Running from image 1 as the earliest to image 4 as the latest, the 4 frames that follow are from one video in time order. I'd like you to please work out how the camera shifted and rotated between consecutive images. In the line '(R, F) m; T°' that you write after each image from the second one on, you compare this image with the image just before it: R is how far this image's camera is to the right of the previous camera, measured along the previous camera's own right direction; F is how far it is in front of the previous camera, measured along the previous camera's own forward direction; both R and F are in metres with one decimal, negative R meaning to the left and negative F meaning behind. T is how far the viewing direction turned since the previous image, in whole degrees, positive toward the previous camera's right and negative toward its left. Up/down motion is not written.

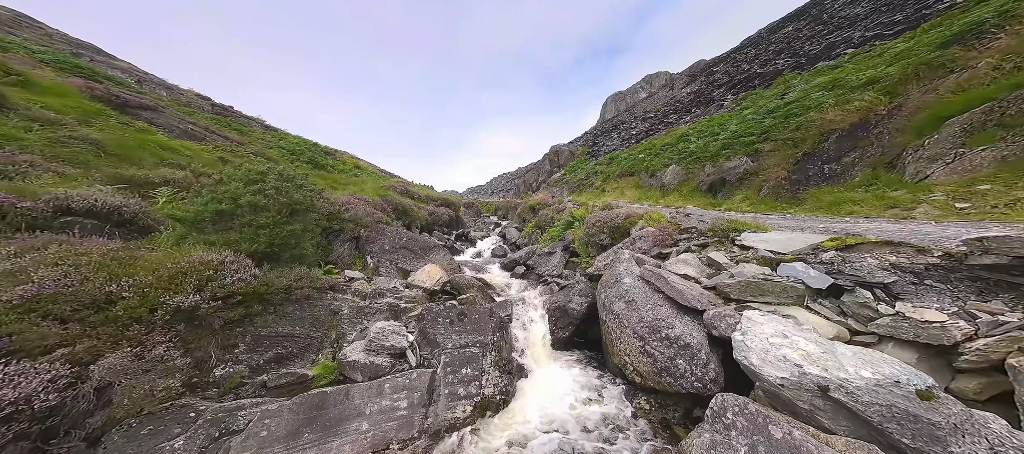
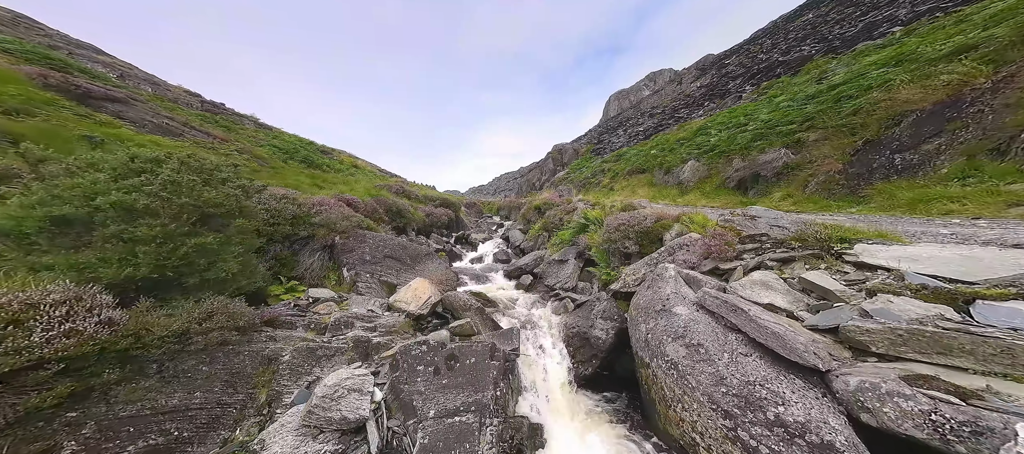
(-0.1, +1.9) m; -1°
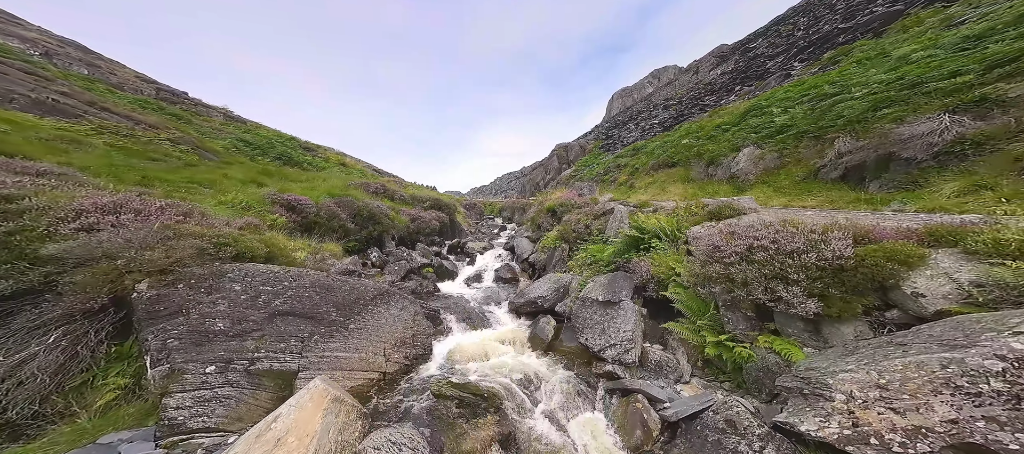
(-0.3, +5.1) m; -1°
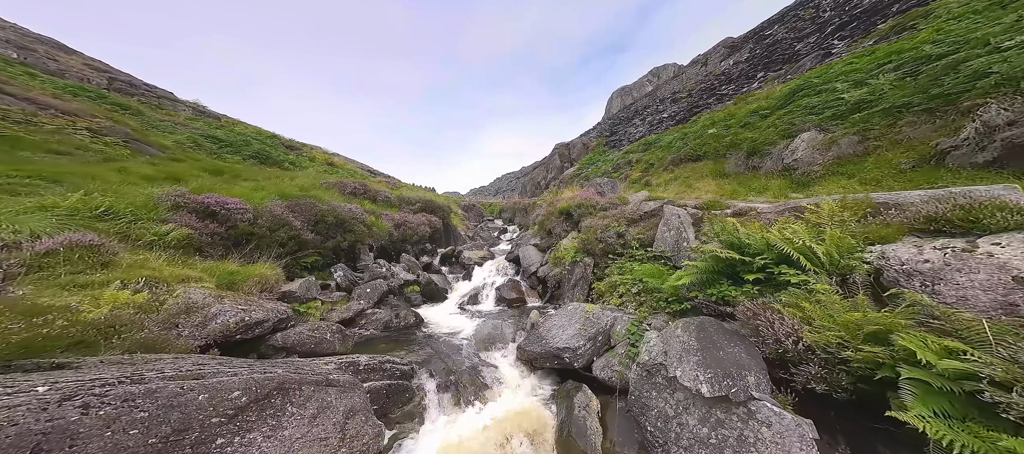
(-0.2, +3.8) m; 0°
